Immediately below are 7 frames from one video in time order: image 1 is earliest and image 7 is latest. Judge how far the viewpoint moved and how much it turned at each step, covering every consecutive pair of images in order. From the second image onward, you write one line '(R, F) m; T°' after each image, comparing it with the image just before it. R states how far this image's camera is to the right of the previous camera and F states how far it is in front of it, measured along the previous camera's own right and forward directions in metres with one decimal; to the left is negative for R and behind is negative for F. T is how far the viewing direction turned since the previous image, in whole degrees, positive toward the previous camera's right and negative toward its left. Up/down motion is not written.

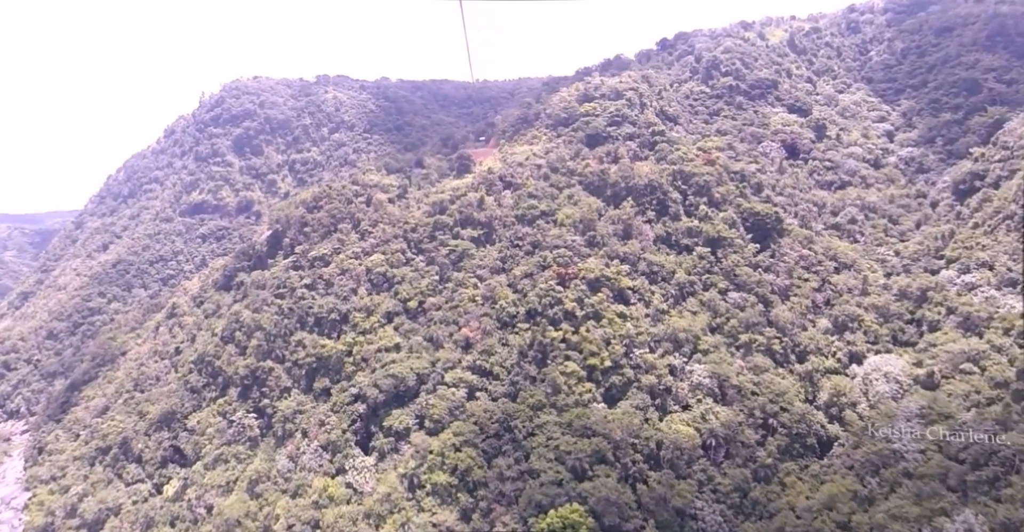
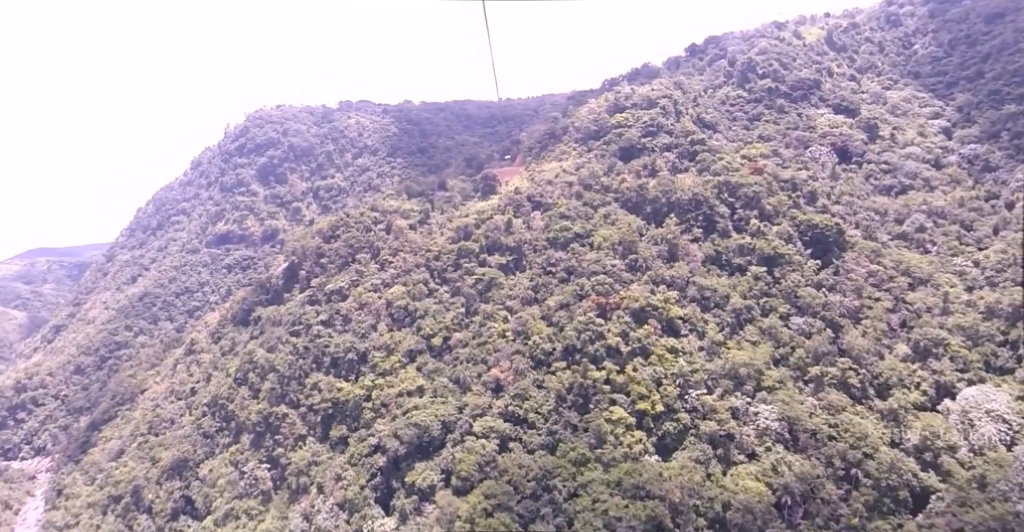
(0.0, +3.2) m; -2°
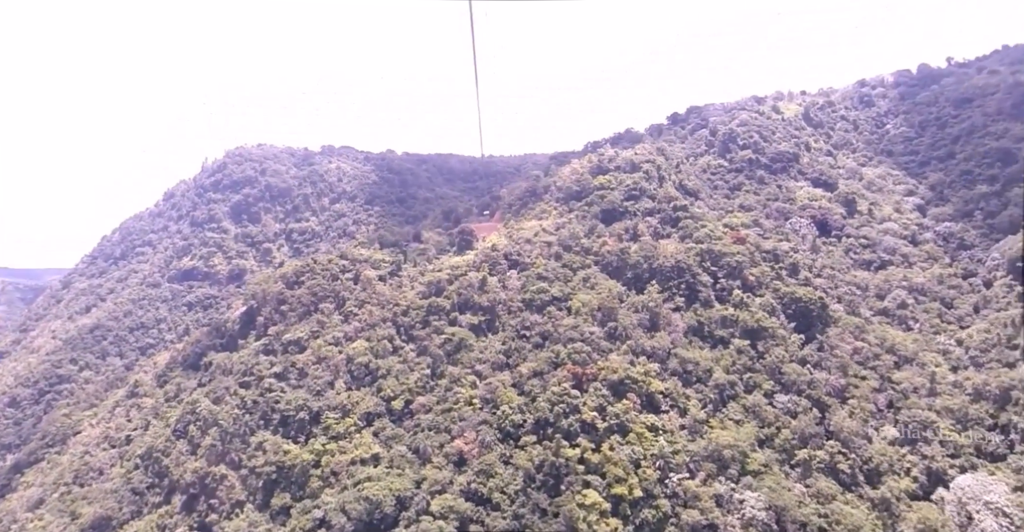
(-0.1, +1.7) m; +2°
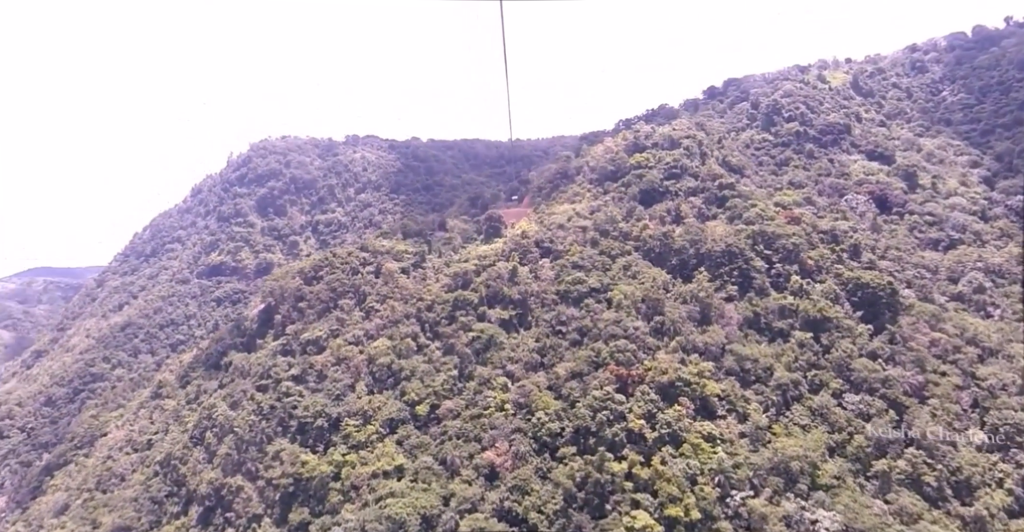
(0.0, +2.7) m; -2°
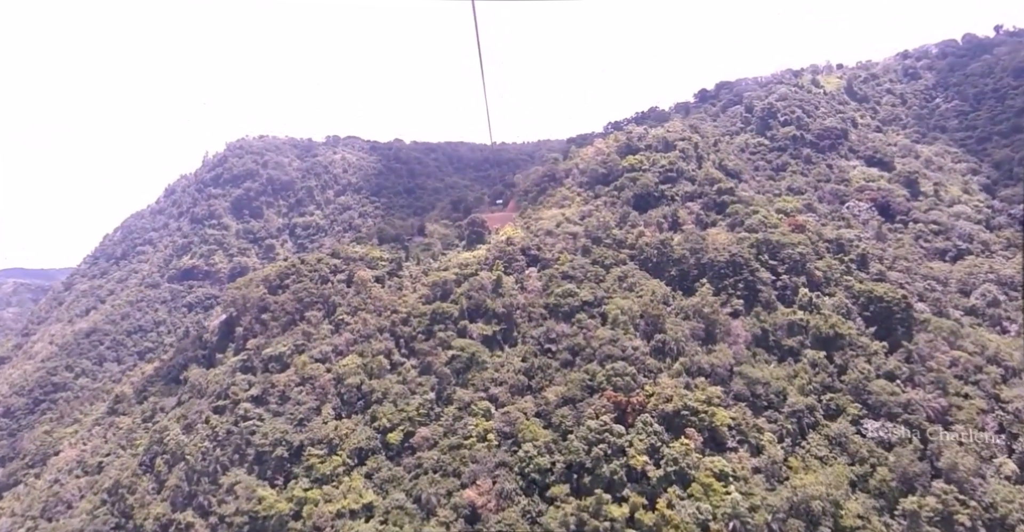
(-0.1, +2.6) m; +1°
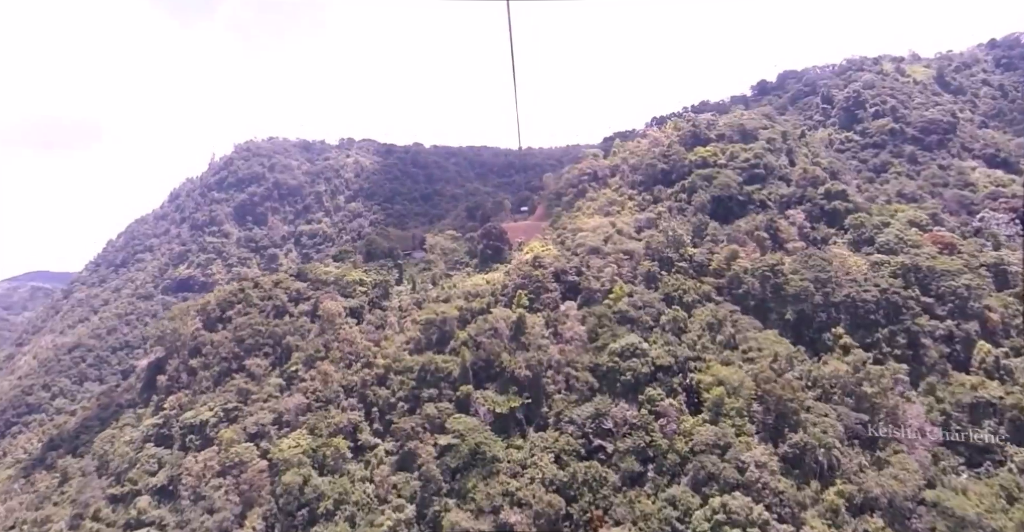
(-0.1, +8.8) m; -2°
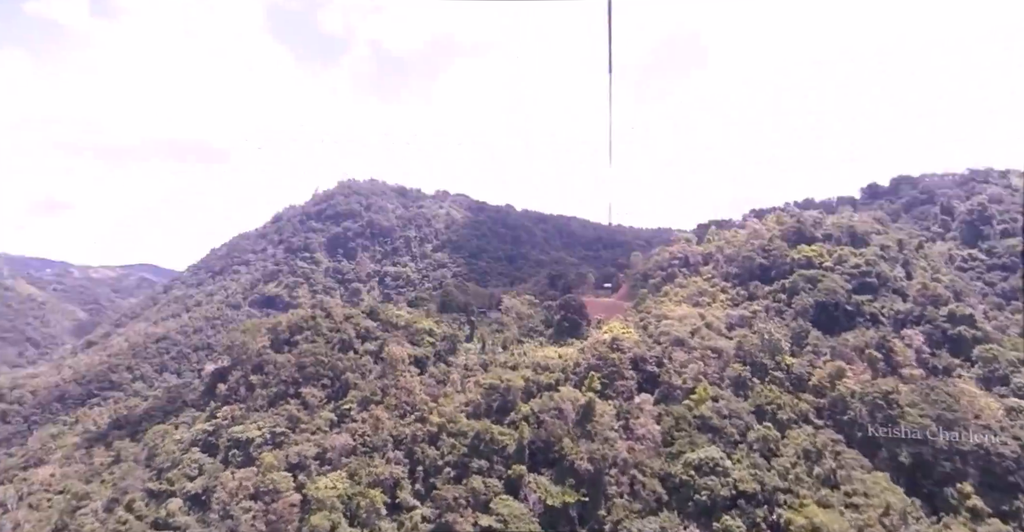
(0.0, +1.5) m; -7°
